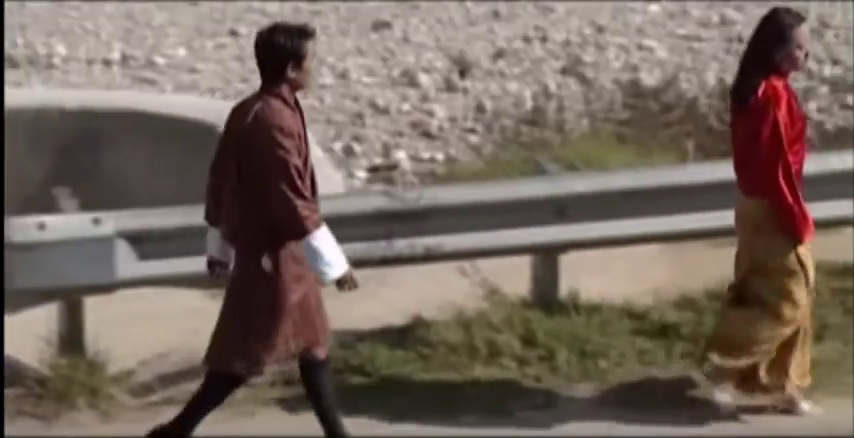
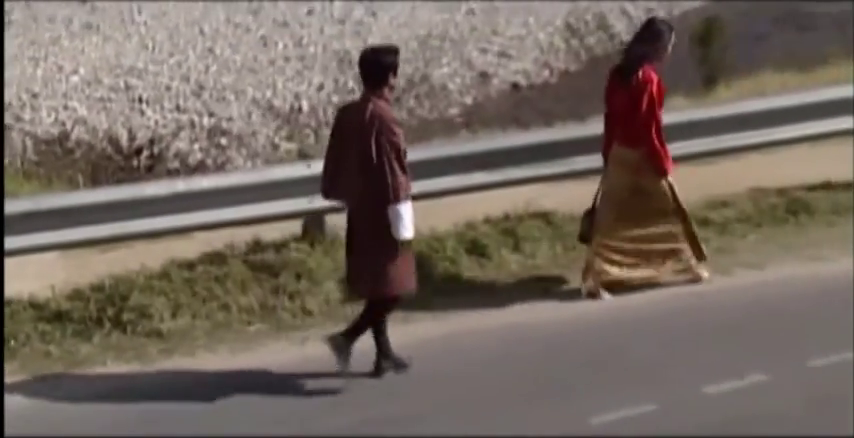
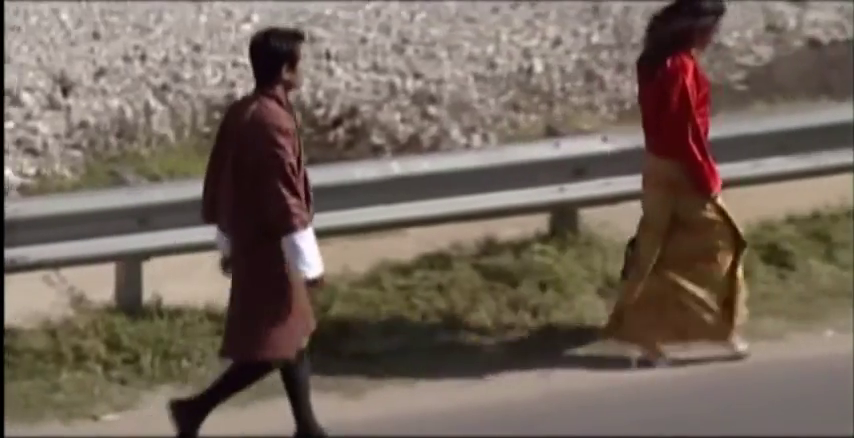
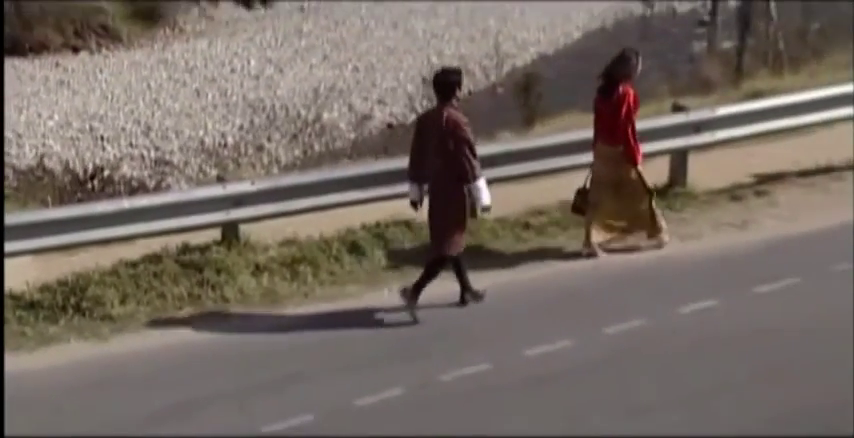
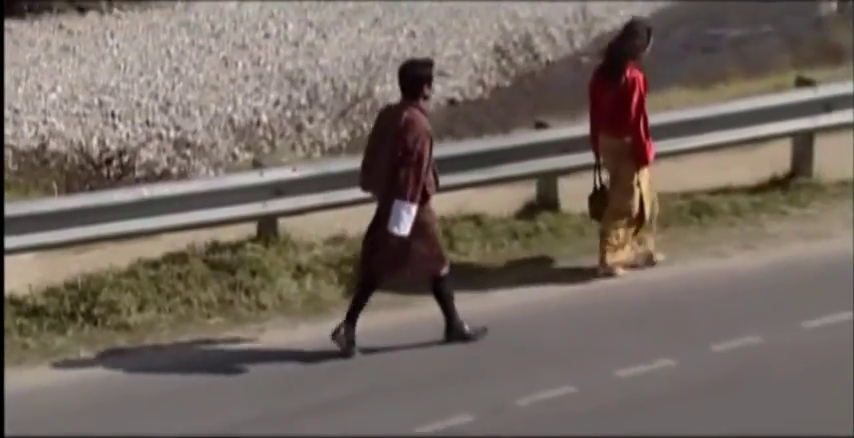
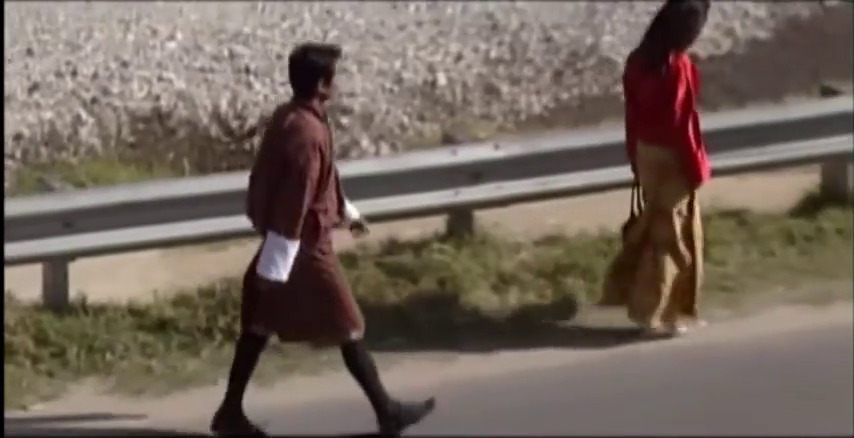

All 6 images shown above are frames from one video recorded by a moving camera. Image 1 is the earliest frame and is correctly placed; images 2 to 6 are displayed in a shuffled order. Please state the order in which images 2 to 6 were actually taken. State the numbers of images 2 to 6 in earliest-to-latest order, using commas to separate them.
3, 6, 2, 5, 4
